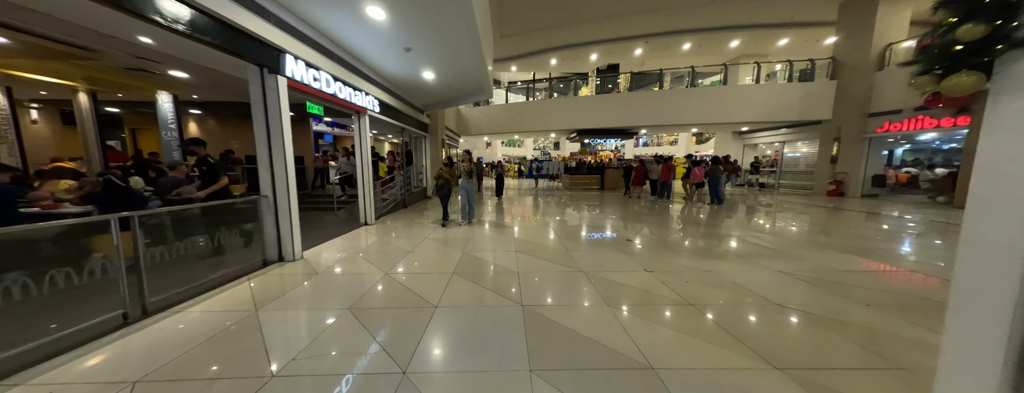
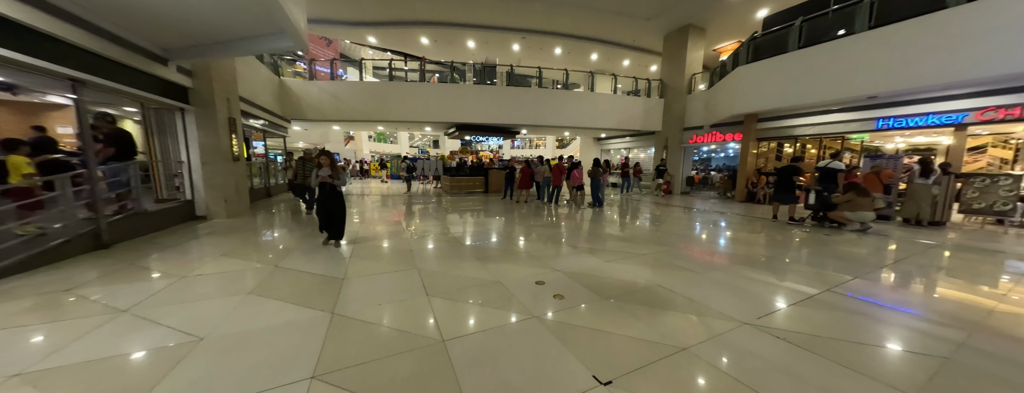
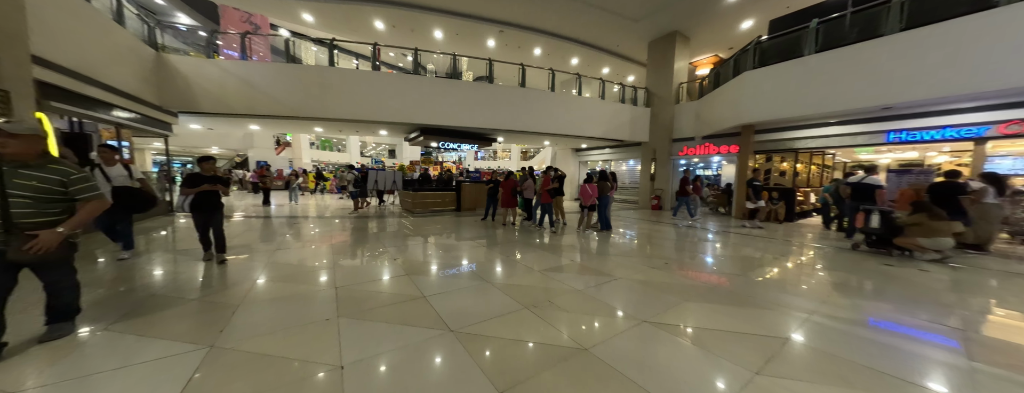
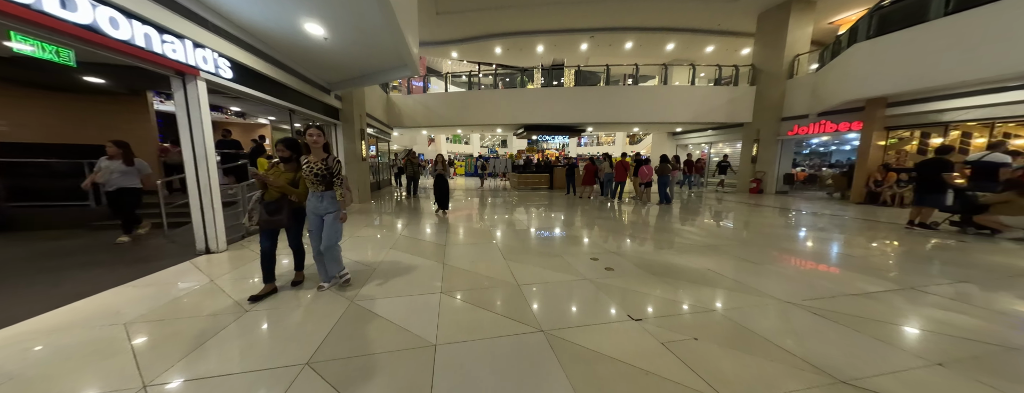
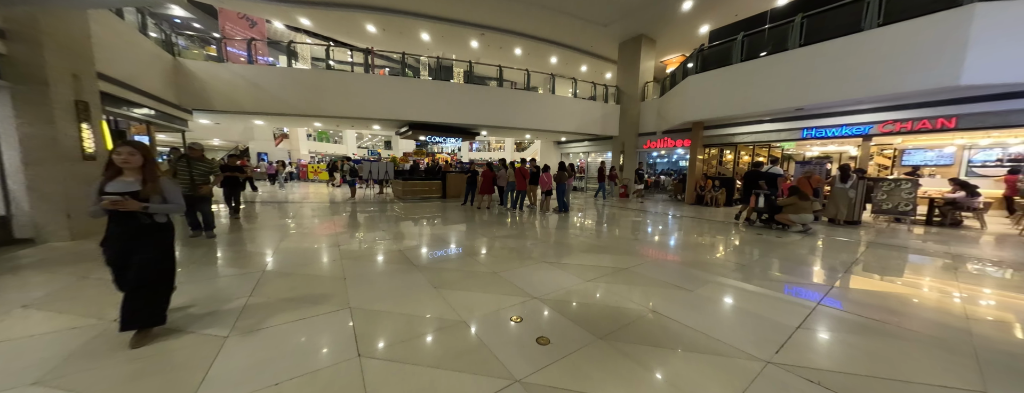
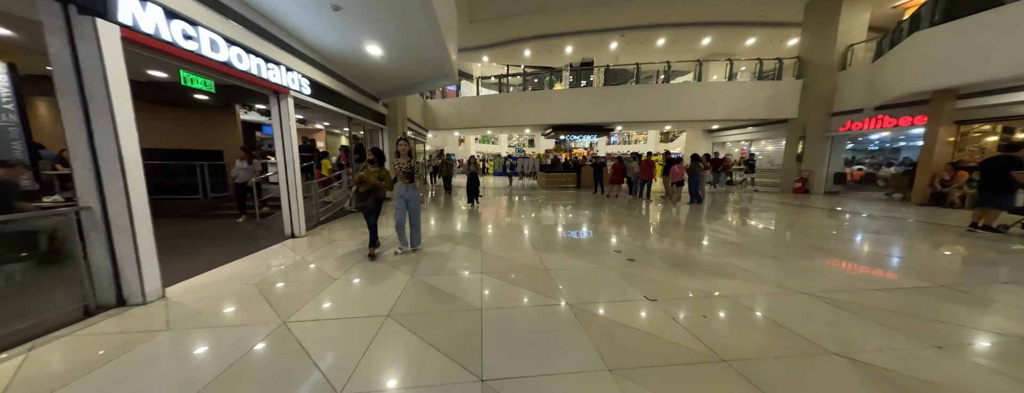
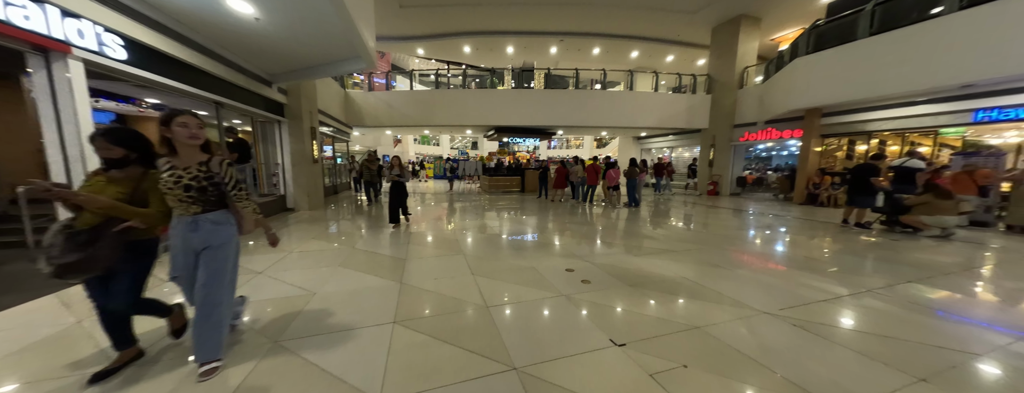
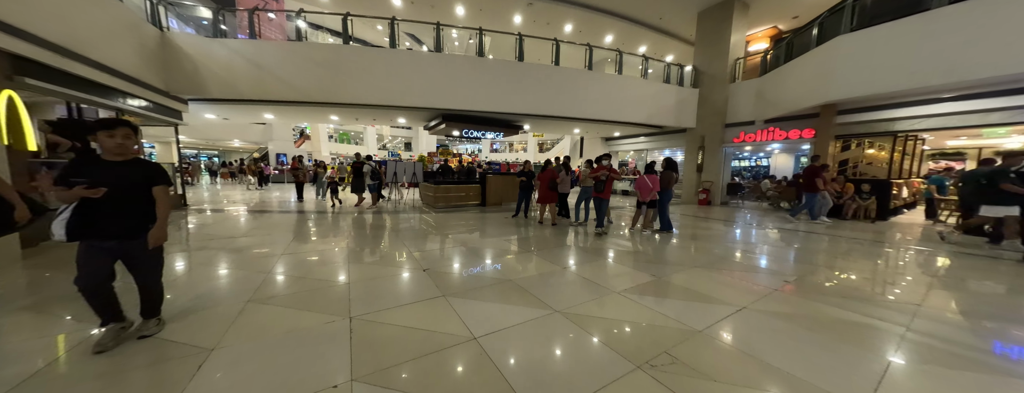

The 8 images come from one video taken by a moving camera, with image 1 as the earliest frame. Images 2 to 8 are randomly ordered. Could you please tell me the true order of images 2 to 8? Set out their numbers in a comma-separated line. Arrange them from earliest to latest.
6, 4, 7, 2, 5, 3, 8
